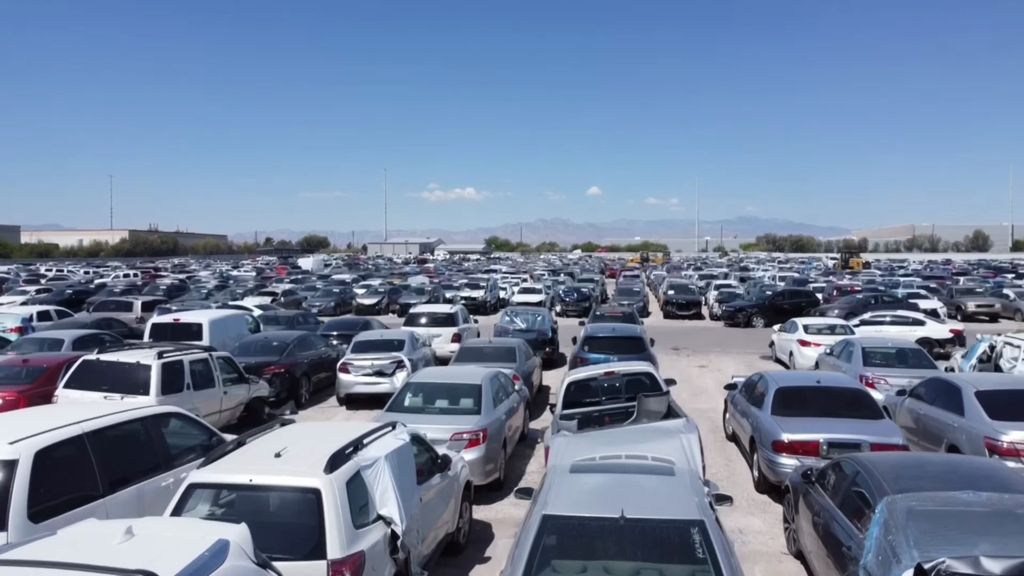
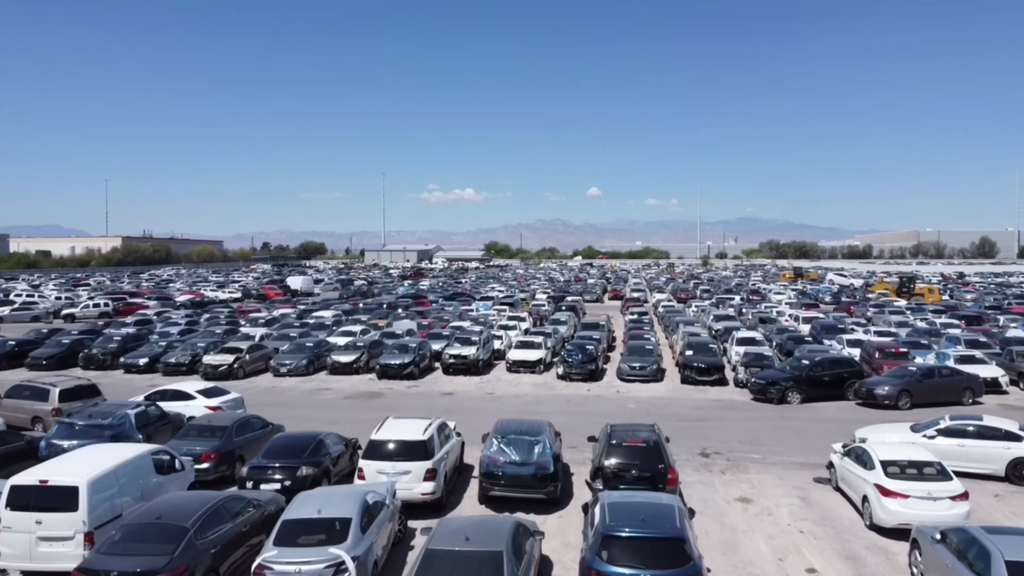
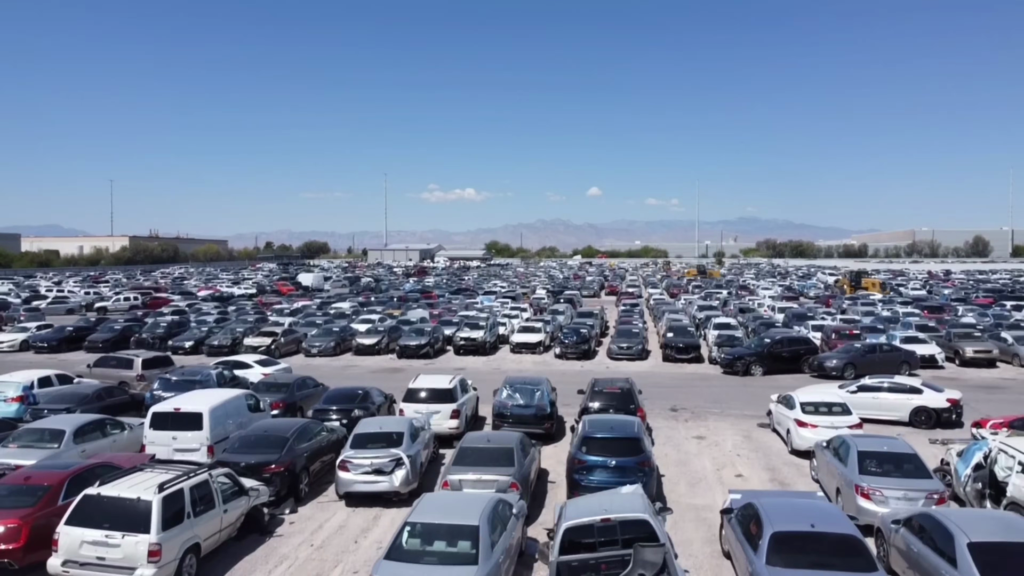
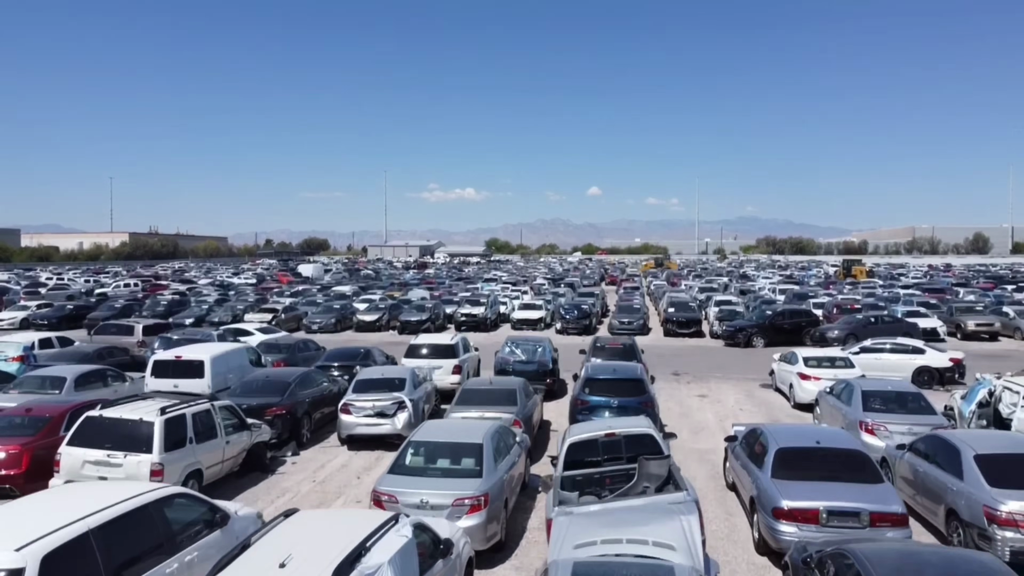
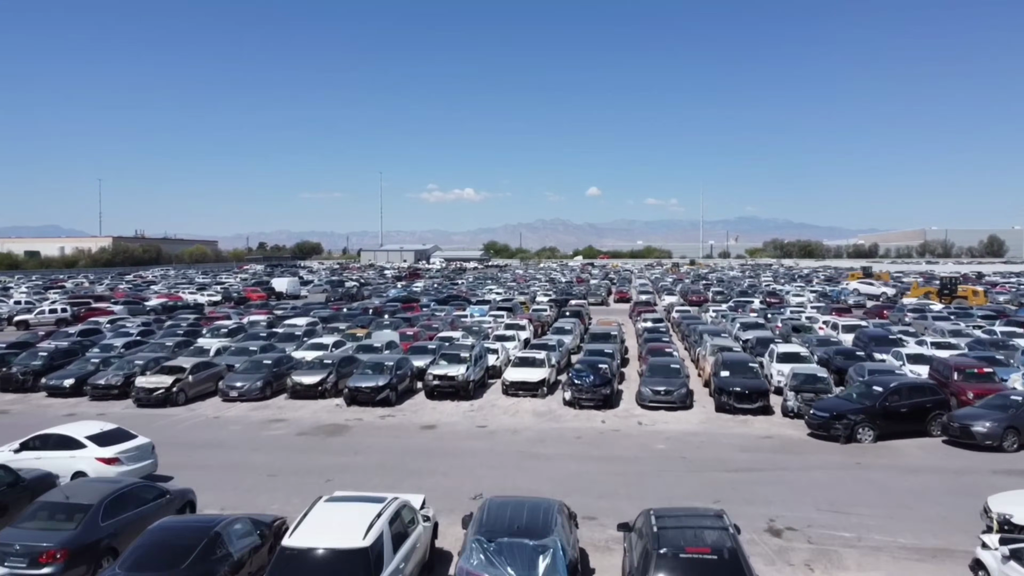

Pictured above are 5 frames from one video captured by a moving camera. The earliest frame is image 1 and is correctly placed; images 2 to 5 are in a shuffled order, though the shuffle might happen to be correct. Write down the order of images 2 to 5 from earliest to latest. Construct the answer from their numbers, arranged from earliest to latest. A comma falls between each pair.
4, 3, 2, 5
